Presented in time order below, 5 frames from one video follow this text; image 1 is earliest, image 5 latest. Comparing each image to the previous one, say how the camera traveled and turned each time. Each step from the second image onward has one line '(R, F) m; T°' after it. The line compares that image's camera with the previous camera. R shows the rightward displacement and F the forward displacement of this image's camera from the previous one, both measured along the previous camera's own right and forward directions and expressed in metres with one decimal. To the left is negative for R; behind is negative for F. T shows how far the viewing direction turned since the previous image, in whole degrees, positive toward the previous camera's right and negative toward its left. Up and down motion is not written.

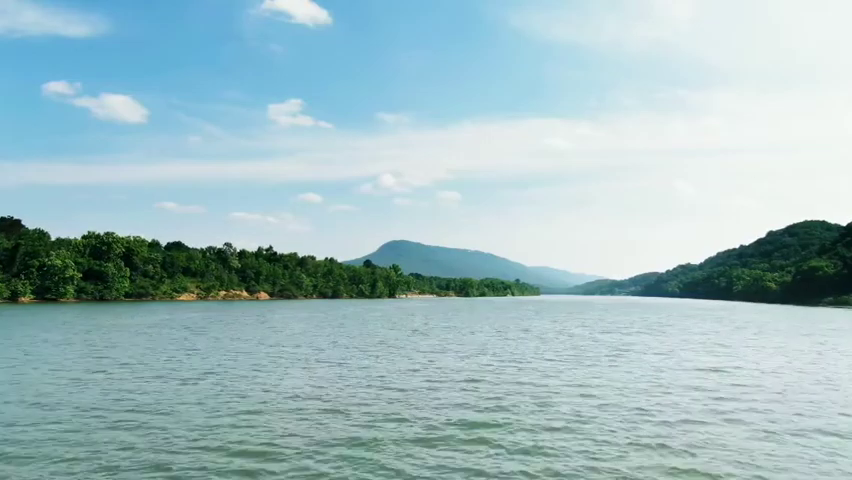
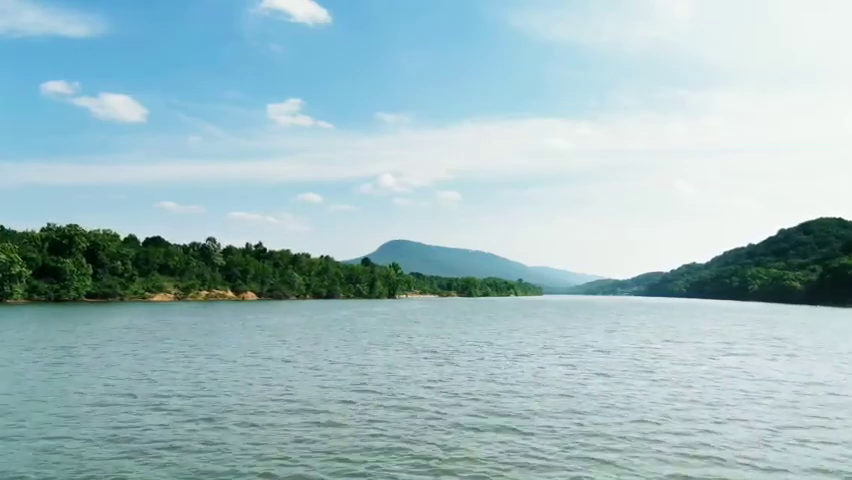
(-0.5, +9.8) m; 0°
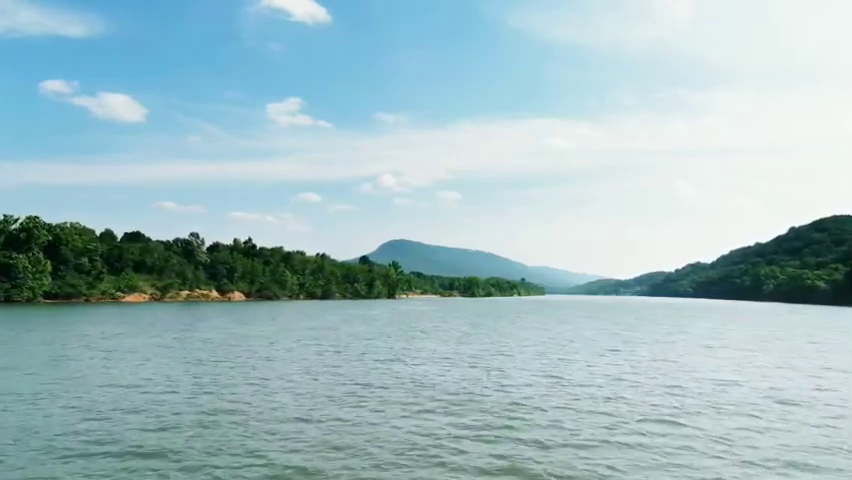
(-0.4, +8.4) m; 0°
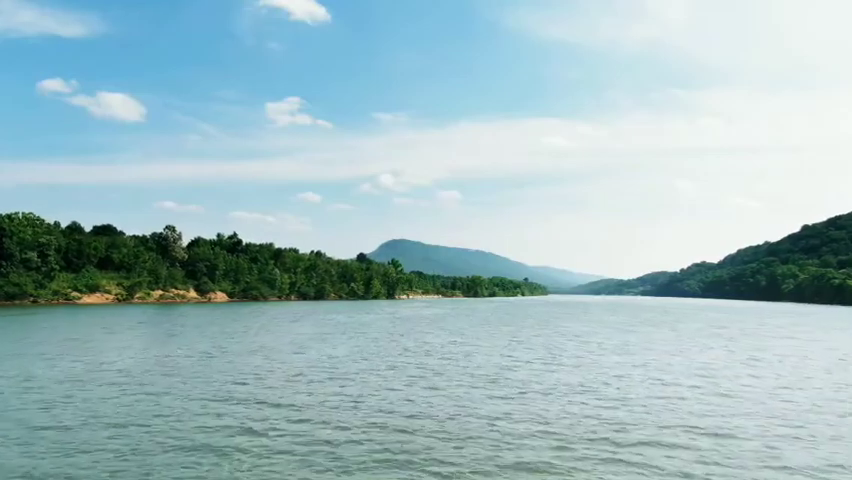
(-0.6, +9.9) m; 0°
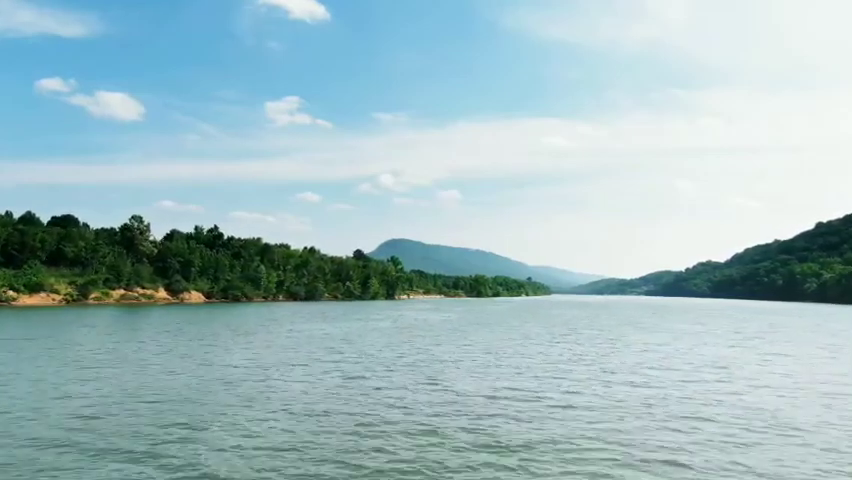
(-0.5, +10.4) m; 0°
